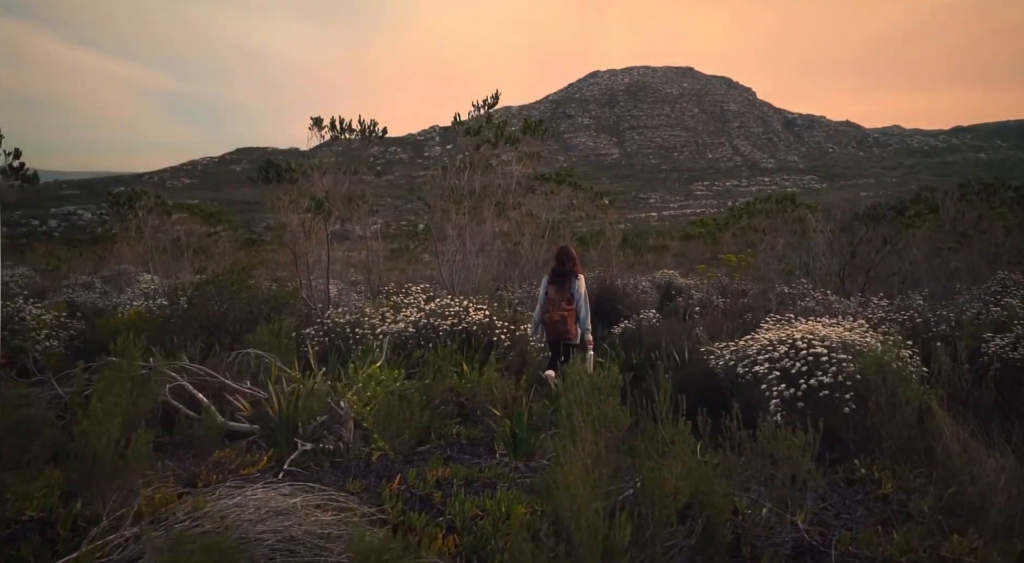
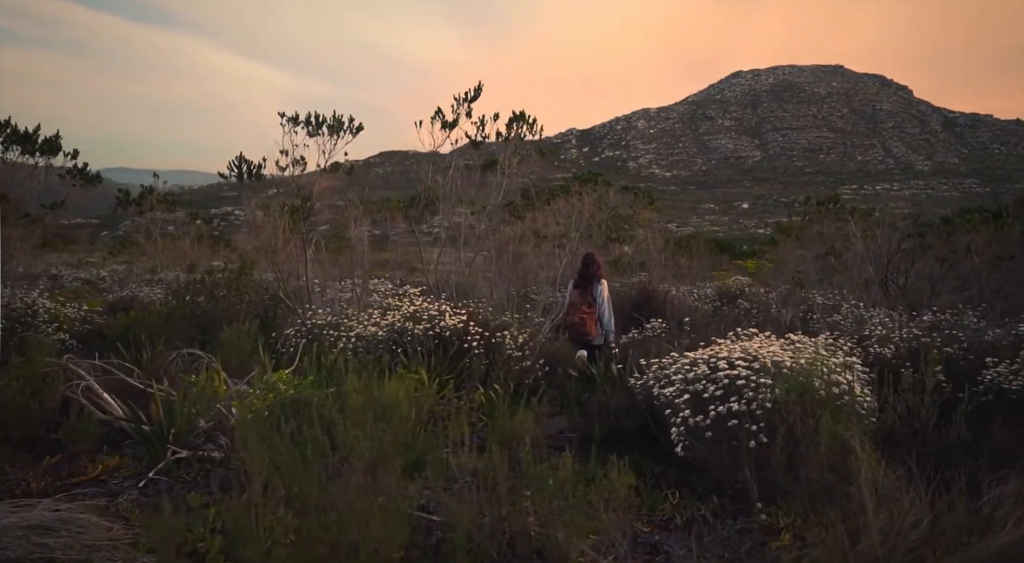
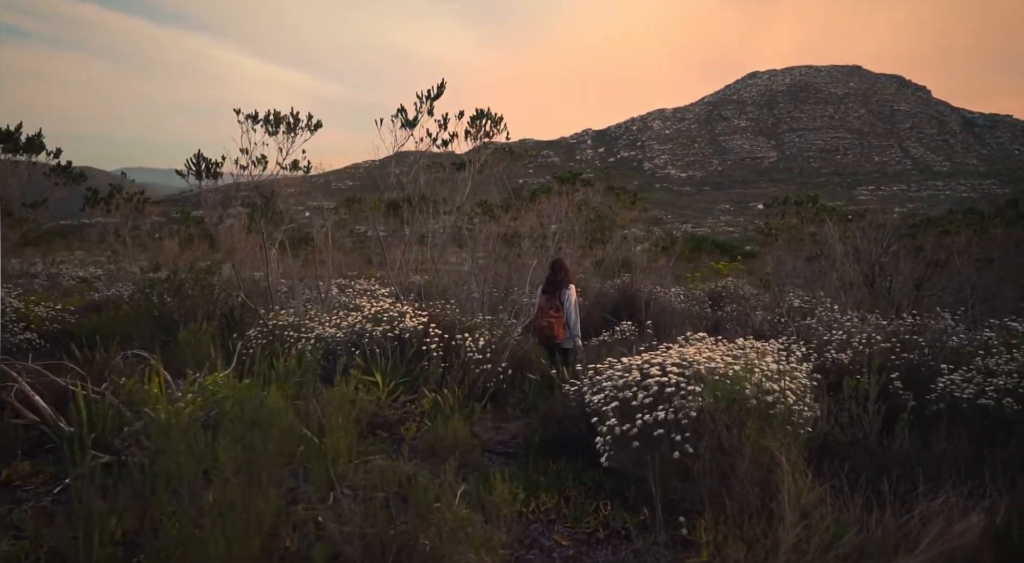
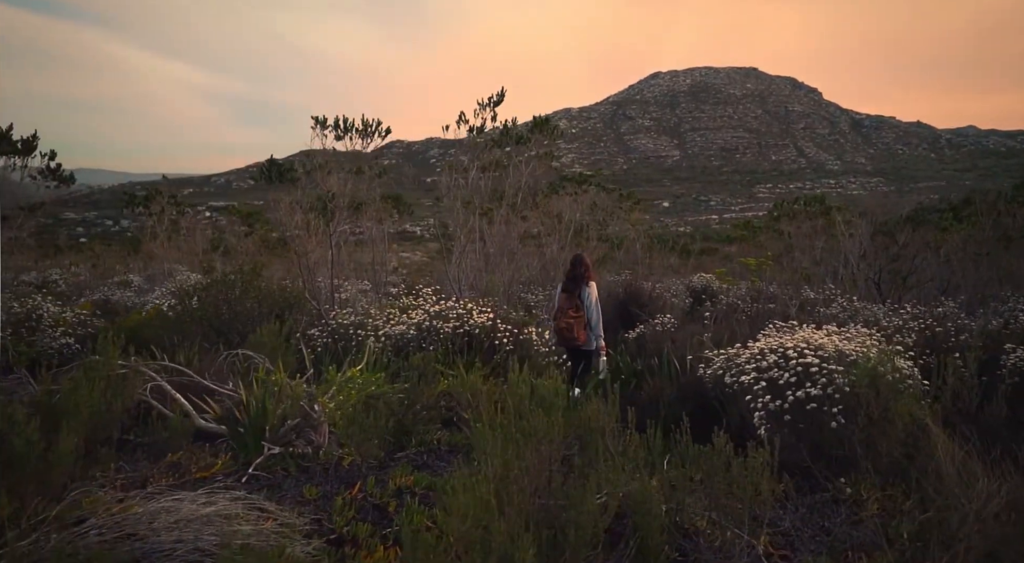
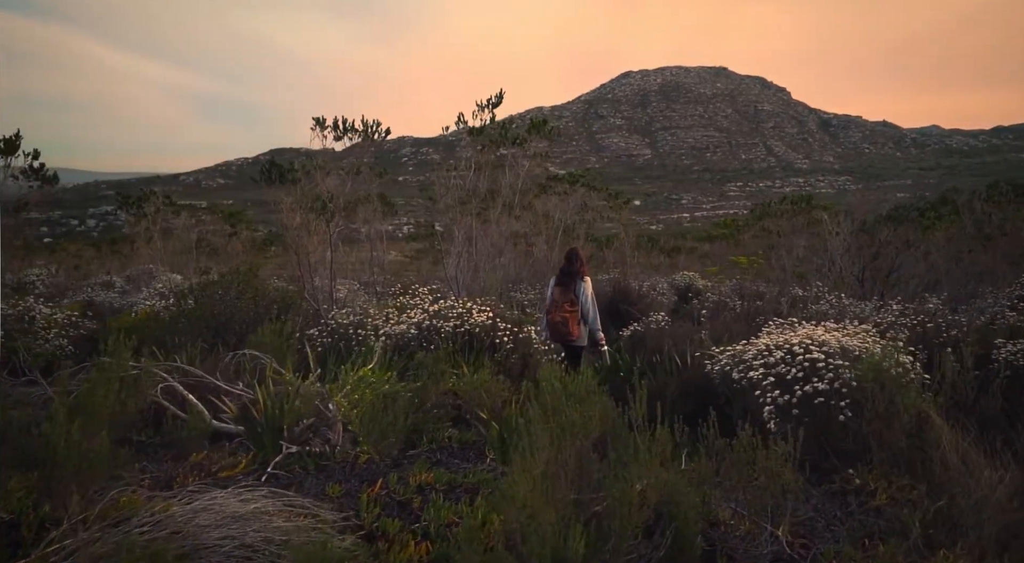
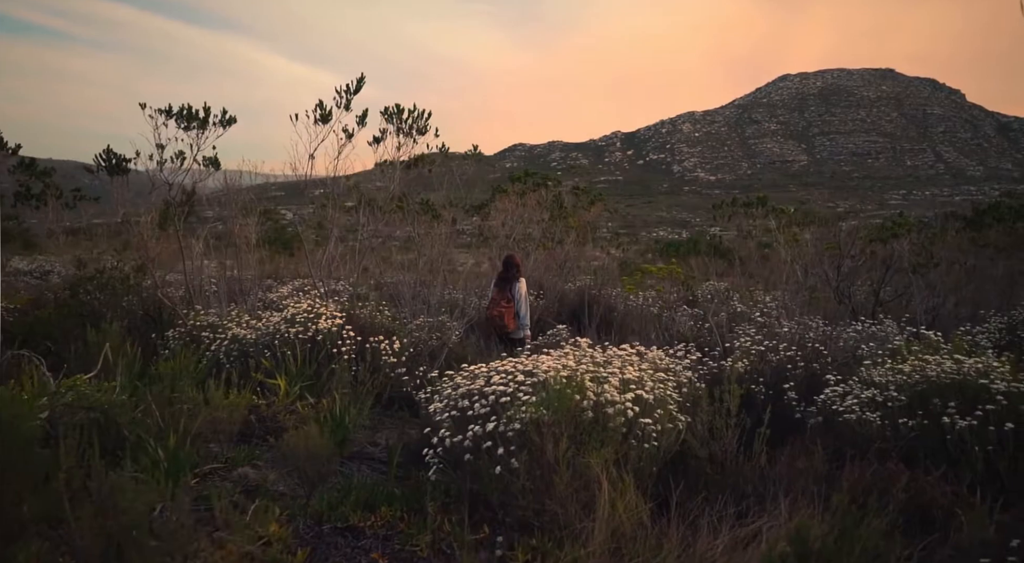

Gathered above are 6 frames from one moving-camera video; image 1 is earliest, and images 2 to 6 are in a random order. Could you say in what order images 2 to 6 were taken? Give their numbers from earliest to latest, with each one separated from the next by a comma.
5, 4, 2, 3, 6
